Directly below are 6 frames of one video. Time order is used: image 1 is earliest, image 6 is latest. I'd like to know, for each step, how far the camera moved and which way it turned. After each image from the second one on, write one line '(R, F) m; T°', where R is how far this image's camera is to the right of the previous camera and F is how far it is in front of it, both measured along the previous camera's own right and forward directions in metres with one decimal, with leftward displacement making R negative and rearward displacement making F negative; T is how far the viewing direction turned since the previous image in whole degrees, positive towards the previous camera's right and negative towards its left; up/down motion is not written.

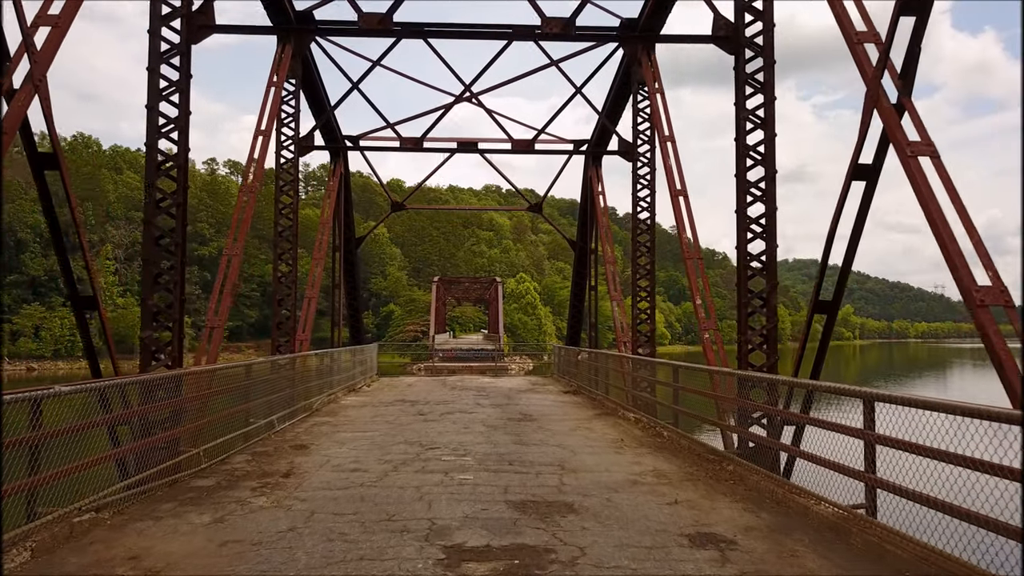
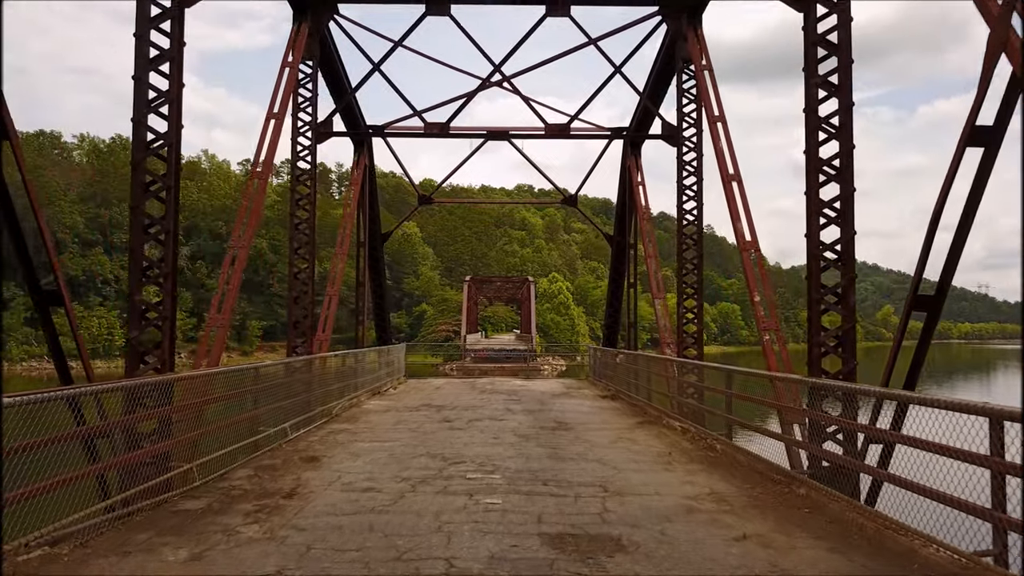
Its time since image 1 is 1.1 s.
(0.0, +1.0) m; -3°
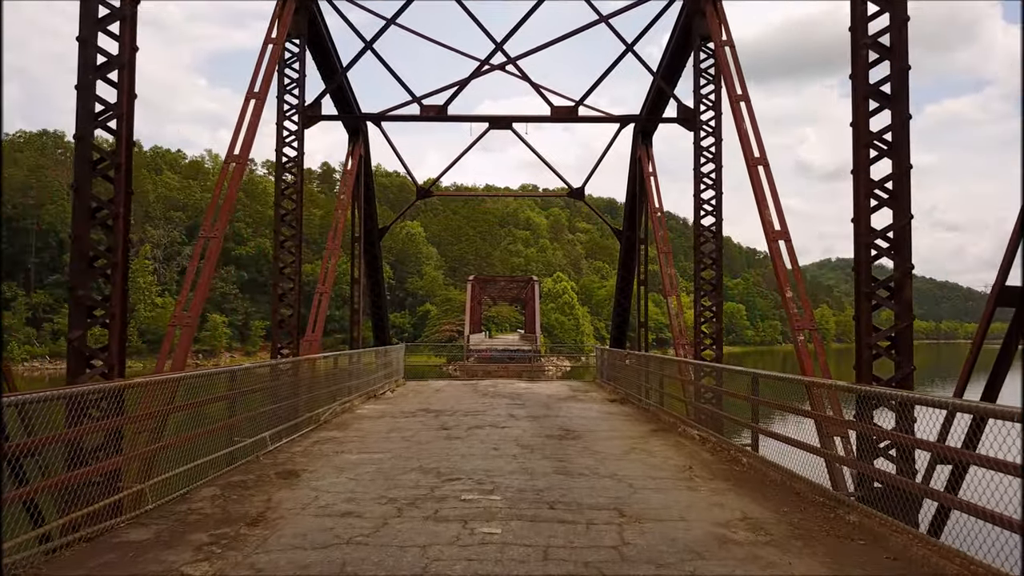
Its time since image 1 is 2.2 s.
(0.0, +0.9) m; 0°
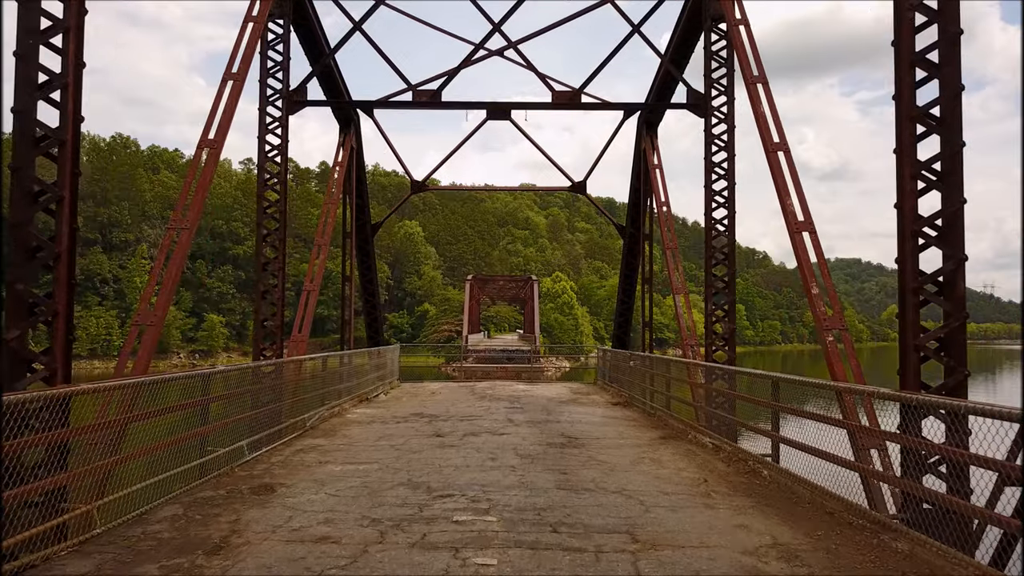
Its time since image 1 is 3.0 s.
(0.0, +0.7) m; 0°
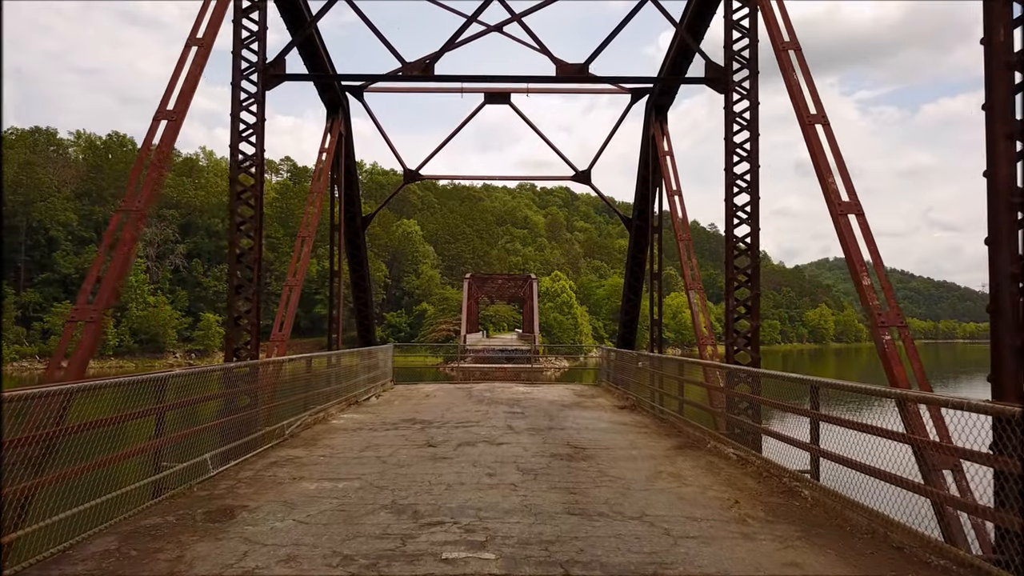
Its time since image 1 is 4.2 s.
(0.0, +0.9) m; 0°
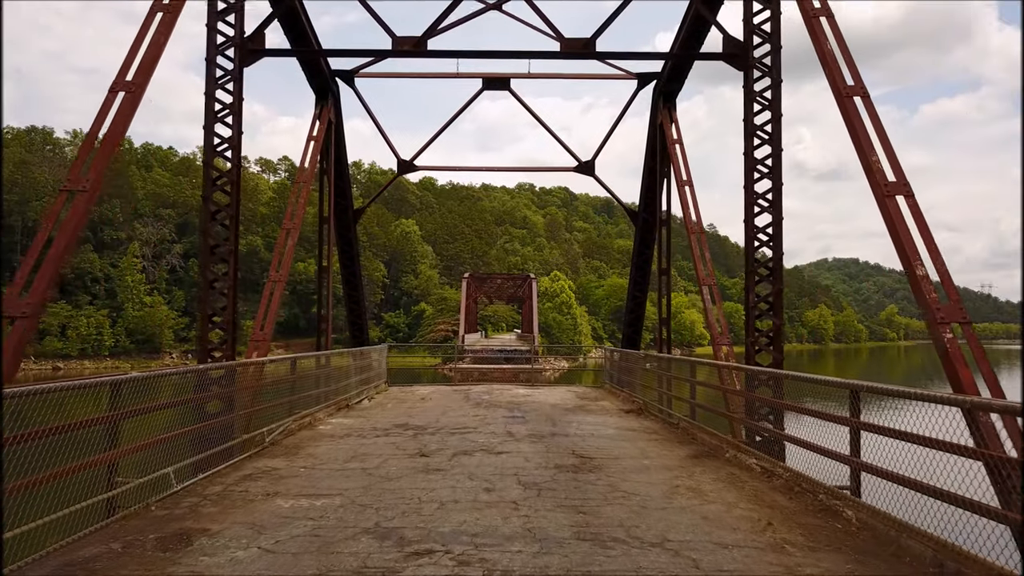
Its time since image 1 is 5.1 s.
(0.0, +0.7) m; 0°
